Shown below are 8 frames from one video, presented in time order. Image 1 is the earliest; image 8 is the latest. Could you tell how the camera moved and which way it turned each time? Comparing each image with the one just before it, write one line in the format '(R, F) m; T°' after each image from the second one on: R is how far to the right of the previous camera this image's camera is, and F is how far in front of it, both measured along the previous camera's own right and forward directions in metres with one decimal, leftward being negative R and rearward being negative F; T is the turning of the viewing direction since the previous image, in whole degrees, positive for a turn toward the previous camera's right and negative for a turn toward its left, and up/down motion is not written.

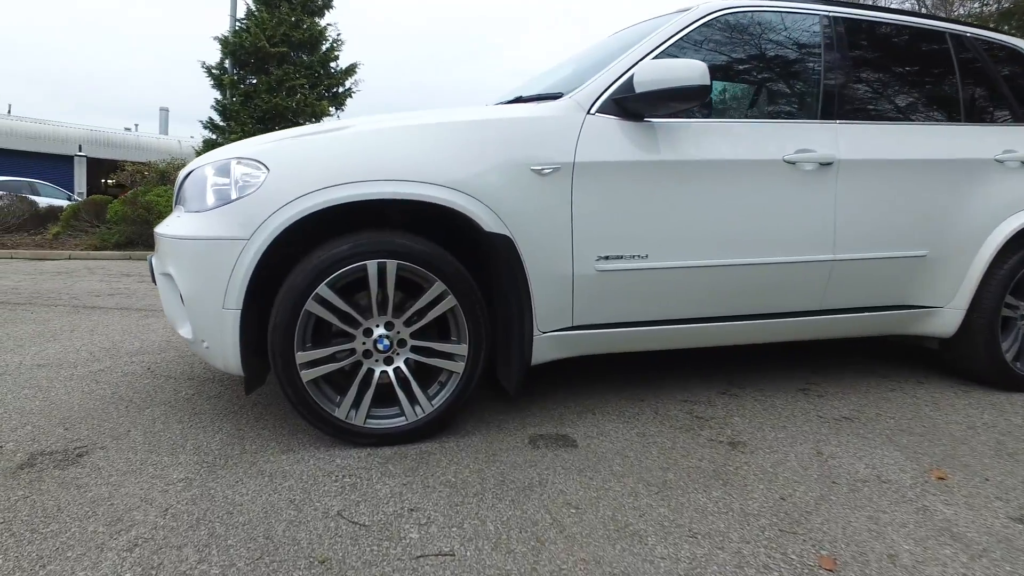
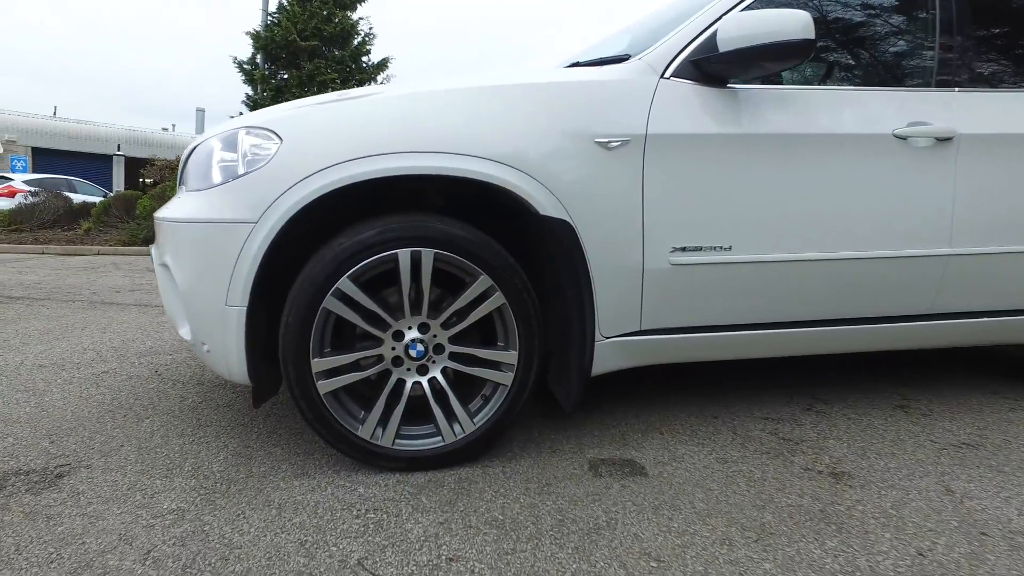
(-0.1, +0.4) m; -2°
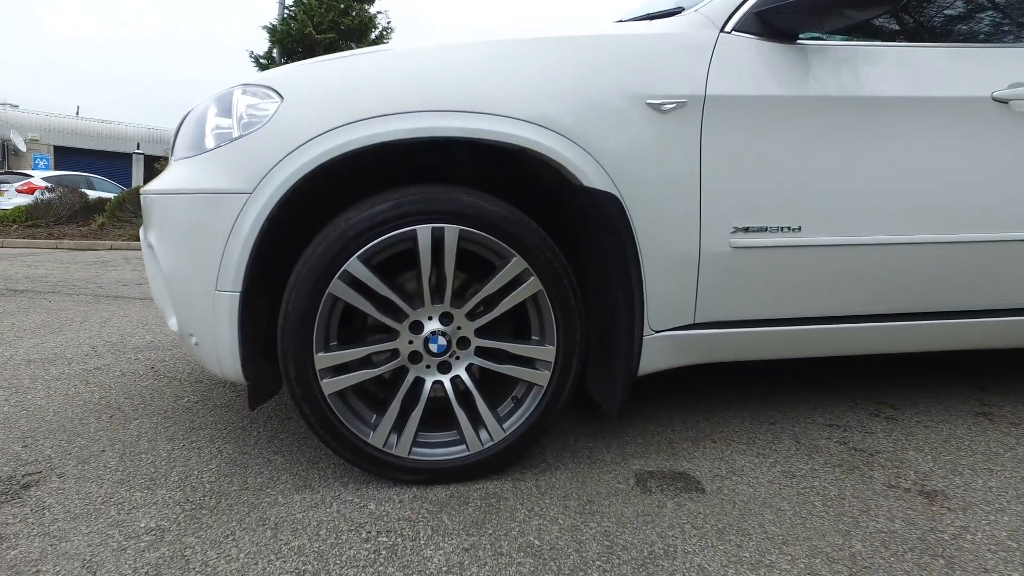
(-0.1, +0.3) m; -1°
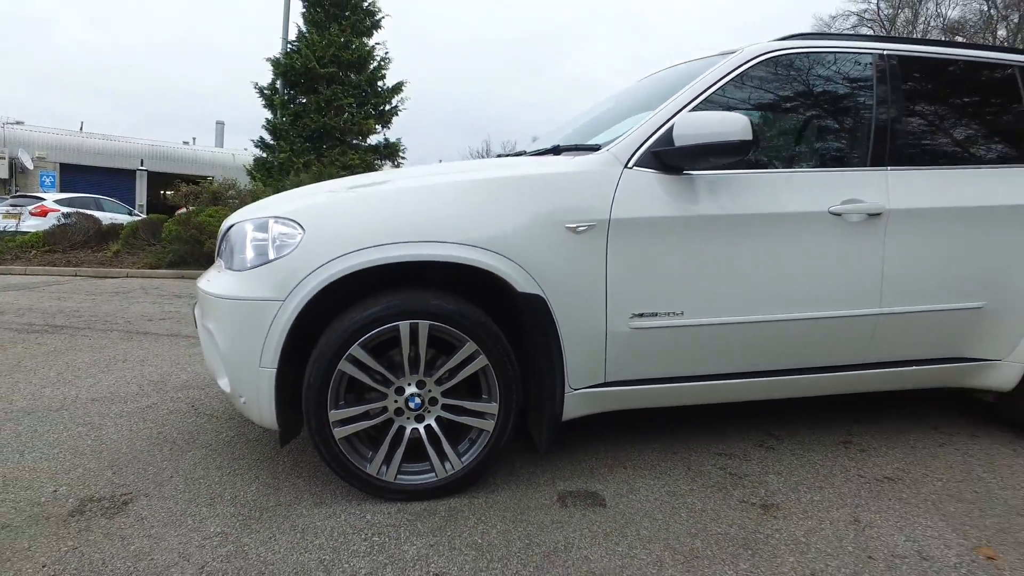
(+0.2, -0.7) m; 0°
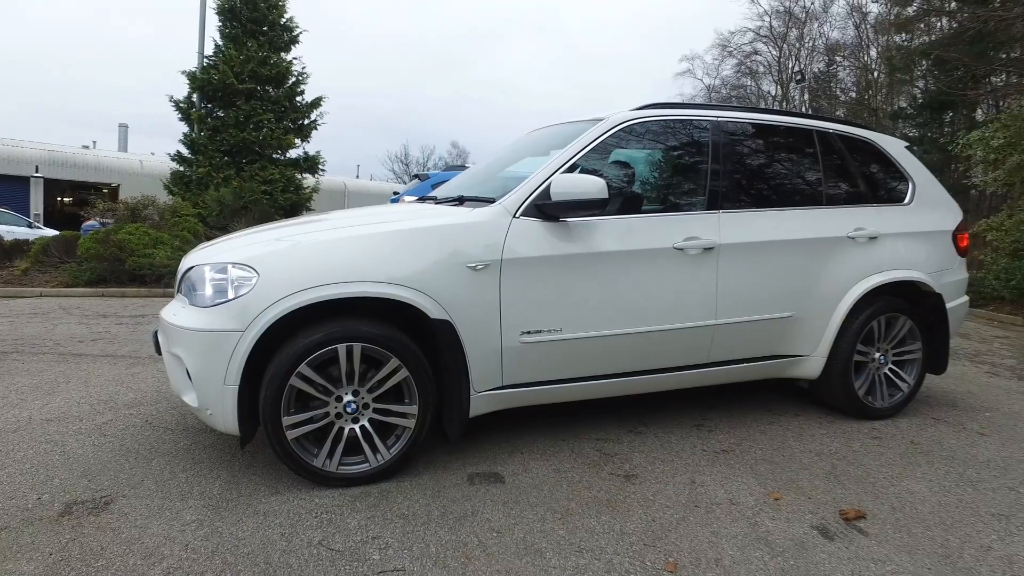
(0.0, -0.7) m; +7°
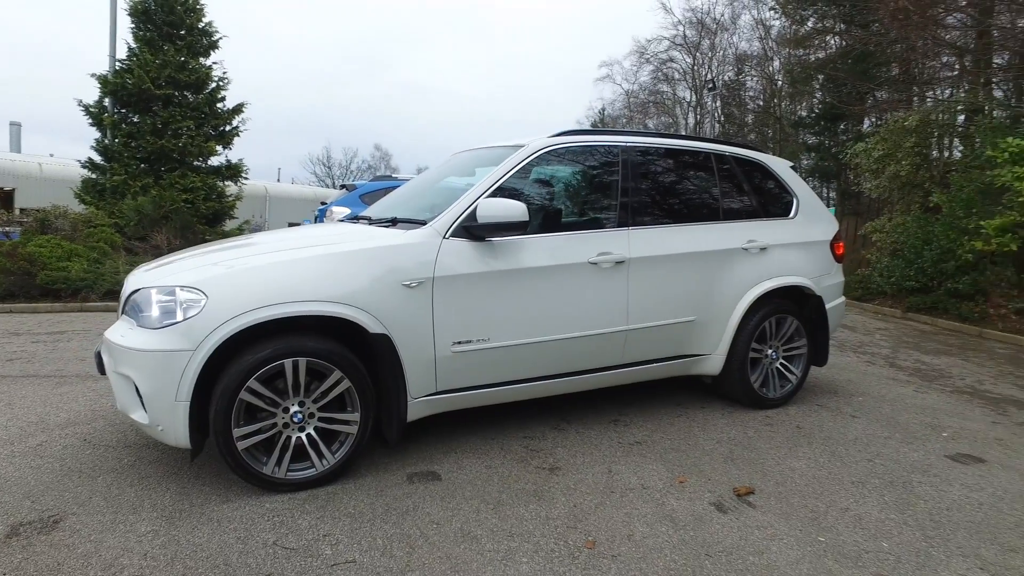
(0.0, -0.3) m; +6°
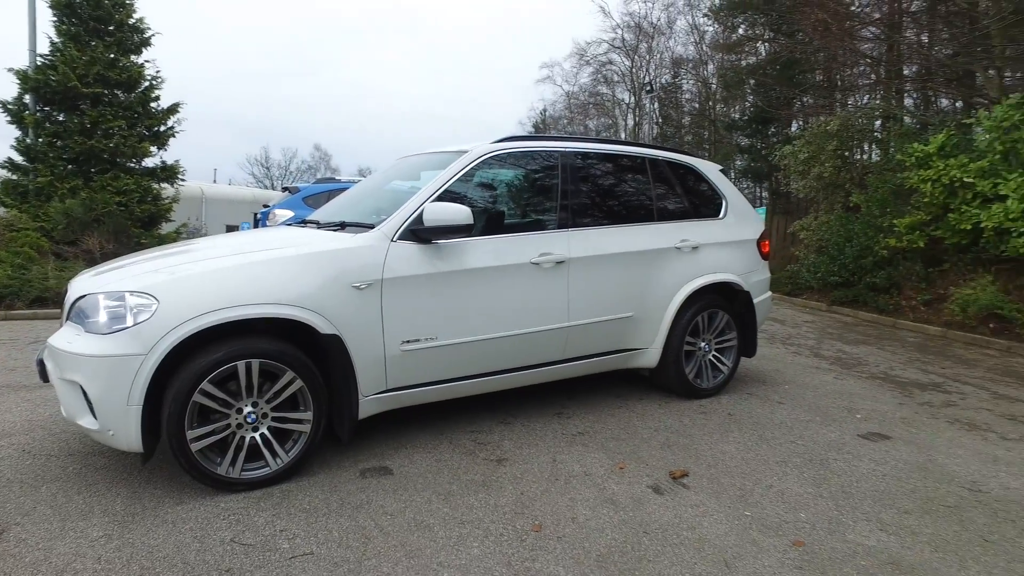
(0.0, -0.2) m; +5°
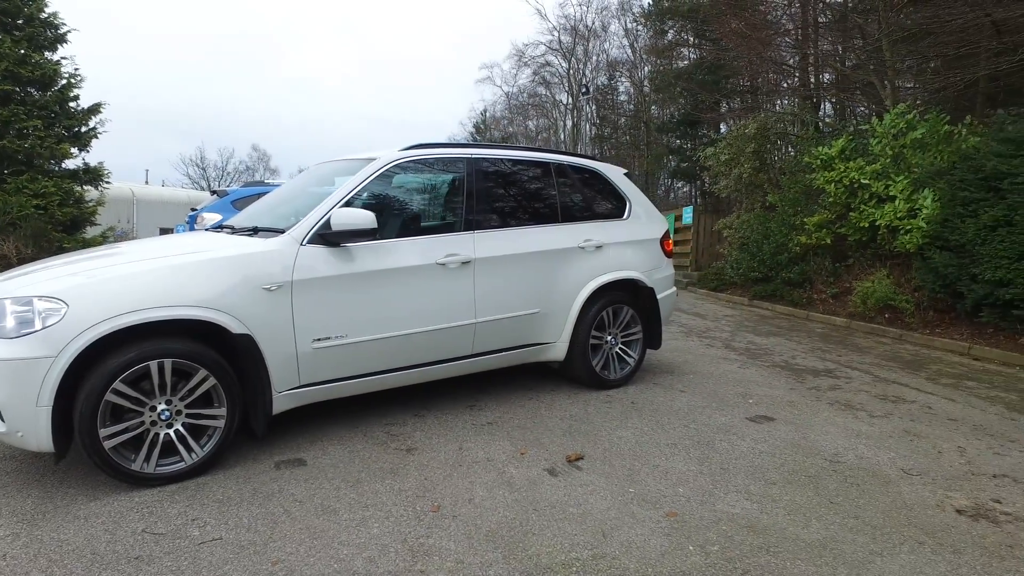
(+0.2, -0.3) m; +4°
